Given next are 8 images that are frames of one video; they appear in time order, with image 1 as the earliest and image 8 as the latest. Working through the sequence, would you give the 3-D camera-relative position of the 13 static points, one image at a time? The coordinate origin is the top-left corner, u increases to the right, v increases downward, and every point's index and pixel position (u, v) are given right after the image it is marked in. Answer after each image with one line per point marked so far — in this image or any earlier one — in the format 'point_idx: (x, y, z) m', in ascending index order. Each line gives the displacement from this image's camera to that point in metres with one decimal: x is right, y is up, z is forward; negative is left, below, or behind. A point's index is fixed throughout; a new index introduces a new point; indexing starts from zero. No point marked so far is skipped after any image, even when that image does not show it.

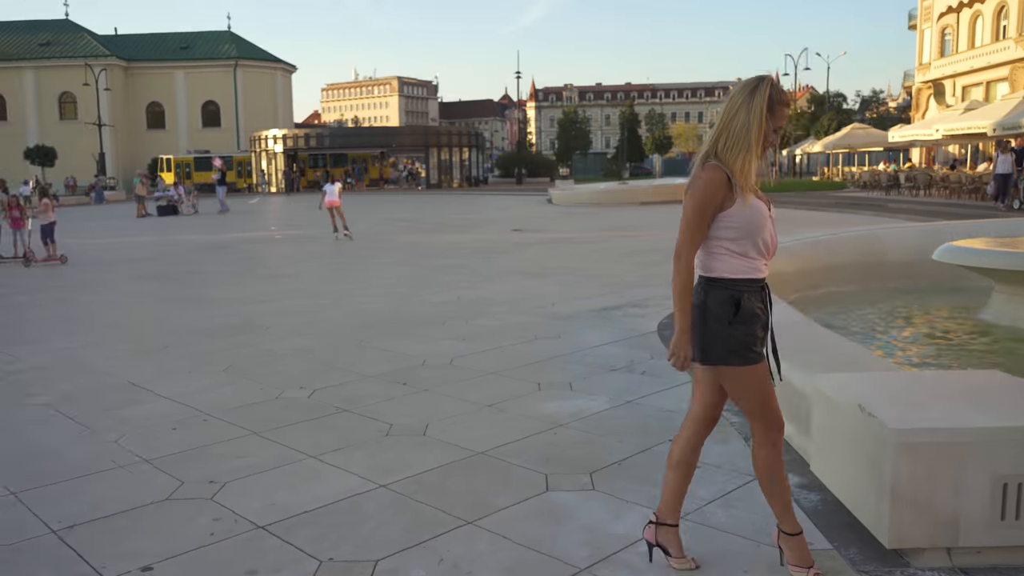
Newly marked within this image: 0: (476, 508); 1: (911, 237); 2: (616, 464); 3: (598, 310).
0: (-0.2, -1.0, +3.9) m
1: (+4.8, +0.6, +10.0) m
2: (+0.6, -0.9, +4.4) m
3: (+0.9, -0.2, +9.3) m
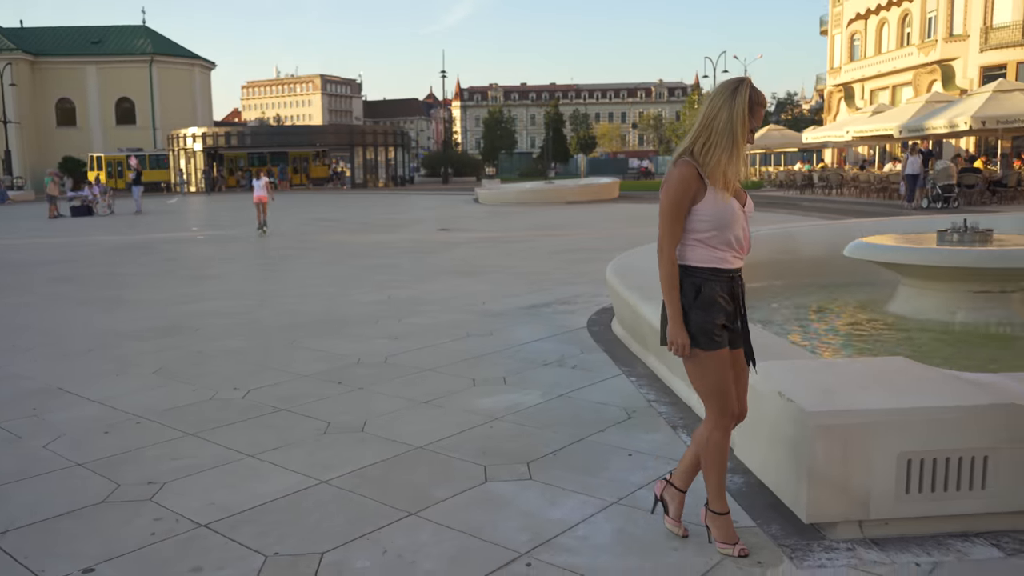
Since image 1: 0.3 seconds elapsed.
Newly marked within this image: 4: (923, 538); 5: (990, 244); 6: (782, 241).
0: (-0.4, -1.0, +4.0) m
1: (+3.9, +0.6, +10.5) m
2: (+0.2, -0.9, +4.6) m
3: (+0.2, -0.2, +9.4) m
4: (+1.7, -1.0, +3.5) m
5: (+4.6, +0.4, +8.1) m
6: (+3.3, +0.6, +10.3) m
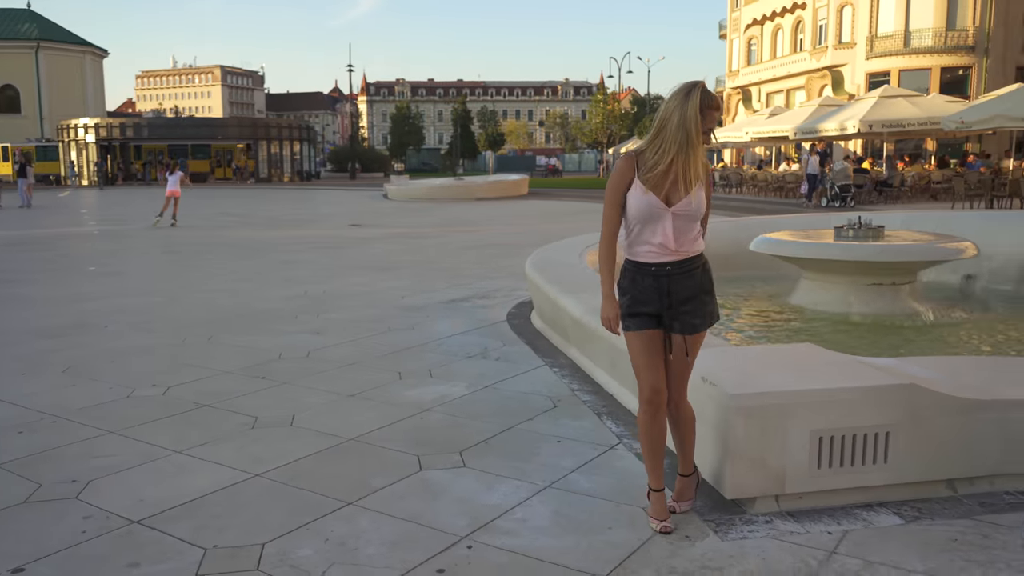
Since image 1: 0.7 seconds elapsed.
0: (-0.7, -1.0, +4.0) m
1: (+2.8, +0.7, +11.0) m
2: (-0.2, -0.9, +4.7) m
3: (-0.7, -0.2, +9.5) m
4: (+1.4, -1.0, +3.8) m
5: (+3.8, +0.5, +8.7) m
6: (+2.3, +0.7, +10.8) m
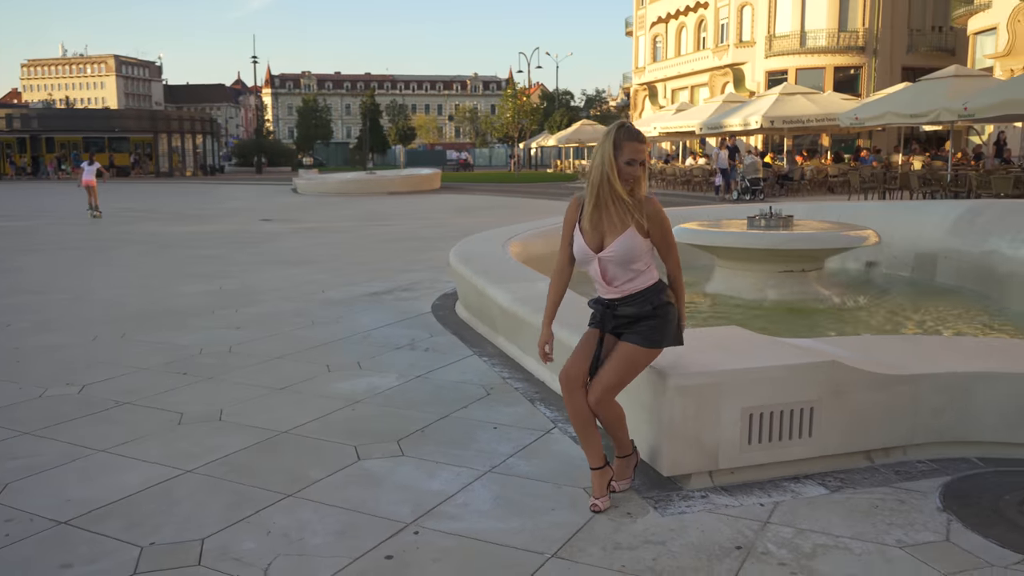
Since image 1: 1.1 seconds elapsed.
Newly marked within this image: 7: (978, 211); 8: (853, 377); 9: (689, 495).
0: (-1.0, -0.9, +3.9) m
1: (+1.8, +0.9, +11.3) m
2: (-0.5, -0.8, +4.7) m
3: (-1.6, -0.1, +9.4) m
4: (+1.2, -0.9, +4.0) m
5: (+3.0, +0.6, +9.0) m
6: (+1.3, +0.8, +11.0) m
7: (+5.0, +0.8, +9.1) m
8: (+1.7, -0.4, +4.1) m
9: (+0.8, -0.9, +3.8) m
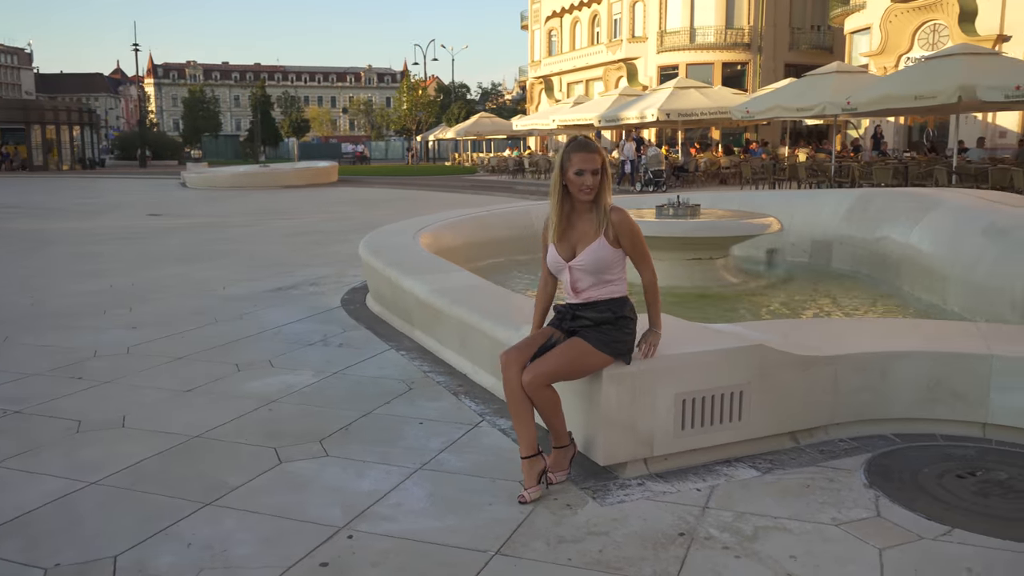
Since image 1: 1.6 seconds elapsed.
0: (-1.3, -0.9, +3.7) m
1: (+0.6, +1.0, +11.3) m
2: (-0.9, -0.8, +4.5) m
3: (-2.6, 0.0, +9.1) m
4: (+0.9, -0.8, +4.0) m
5: (+2.0, +0.8, +9.2) m
6: (+0.1, +0.9, +10.9) m
7: (+4.0, +1.0, +9.5) m
8: (+1.3, -0.4, +4.1) m
9: (+0.5, -0.9, +3.7) m
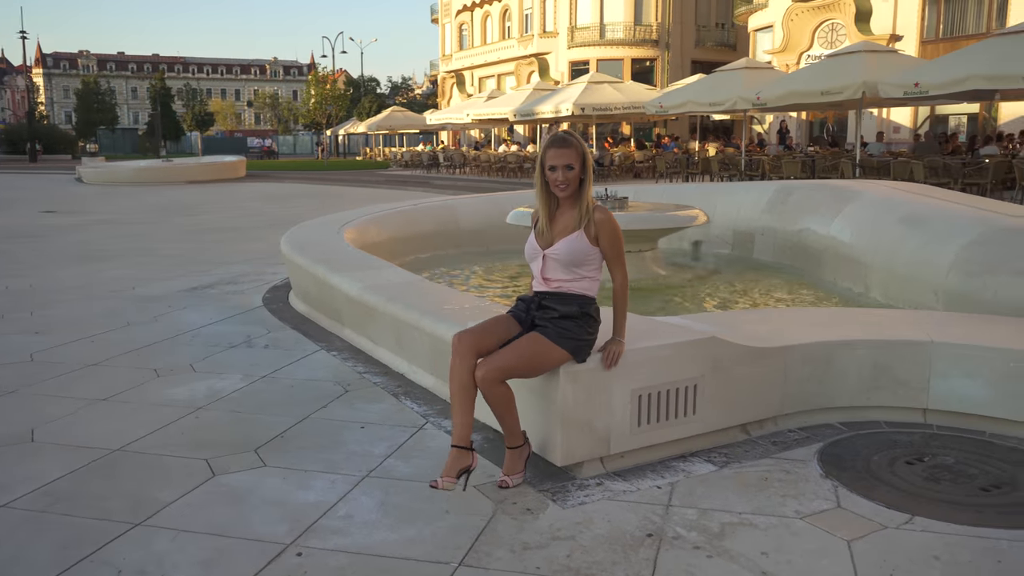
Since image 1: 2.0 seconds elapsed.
0: (-1.5, -0.9, +3.4) m
1: (-0.4, +1.1, +11.1) m
2: (-1.2, -0.7, +4.2) m
3: (-3.3, 0.0, +8.6) m
4: (+0.6, -0.8, +3.9) m
5: (+1.2, +0.9, +9.2) m
6: (-0.9, +1.0, +10.7) m
7: (+3.2, +1.1, +9.7) m
8: (+1.1, -0.3, +4.1) m
9: (+0.3, -0.8, +3.6) m
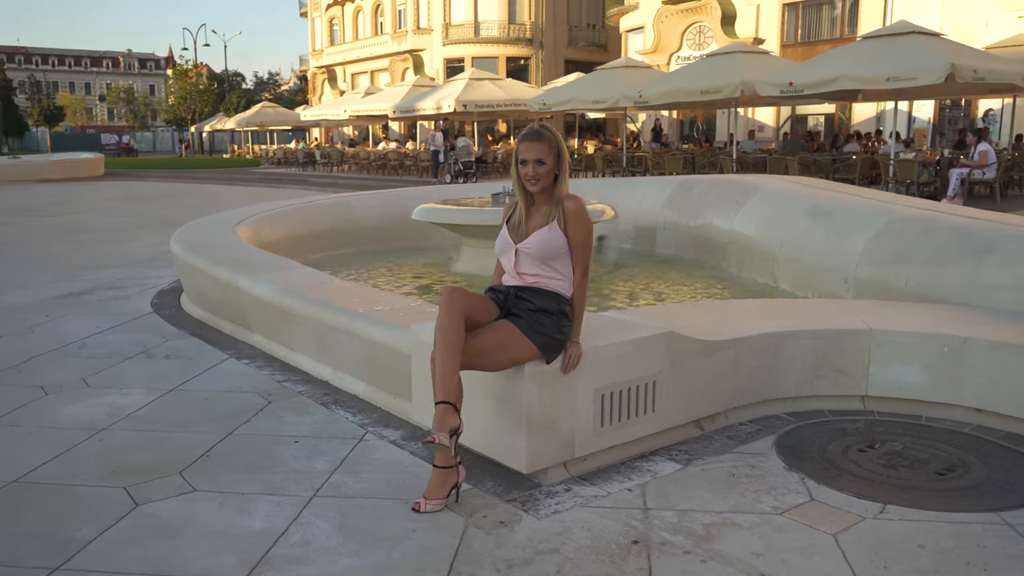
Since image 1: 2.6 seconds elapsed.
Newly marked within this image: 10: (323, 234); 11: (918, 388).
0: (-1.6, -0.9, +2.9) m
1: (-1.7, +1.1, +10.7) m
2: (-1.4, -0.8, +3.8) m
3: (-4.1, -0.1, +7.8) m
4: (+0.5, -0.8, +3.7) m
5: (+0.2, +0.9, +9.1) m
6: (-2.1, +1.0, +10.2) m
7: (+2.1, +1.2, +9.9) m
8: (+0.8, -0.3, +4.0) m
9: (+0.2, -0.8, +3.4) m
10: (-2.2, +0.6, +9.9) m
11: (+2.1, -0.5, +4.4) m
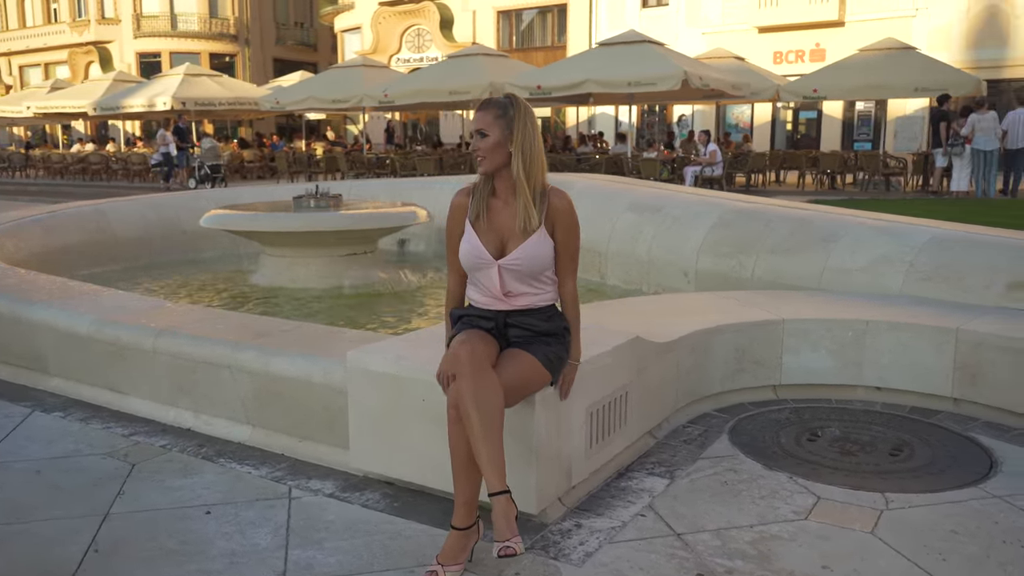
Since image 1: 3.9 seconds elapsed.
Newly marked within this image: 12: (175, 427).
0: (-1.3, -1.0, +1.9) m
1: (-4.1, +0.8, +9.3) m
2: (-1.4, -0.9, +2.8) m
3: (-5.4, -0.4, +5.7) m
4: (+0.4, -0.8, +3.4) m
5: (-1.7, +0.8, +8.3) m
6: (-4.3, +0.7, +8.7) m
7: (-0.3, +1.2, +9.7) m
8: (+0.6, -0.3, +3.7) m
9: (+0.2, -0.9, +3.0) m
10: (-4.3, +0.4, +8.3) m
11: (+1.7, -0.5, +4.5) m
12: (-1.7, -0.7, +4.1) m
